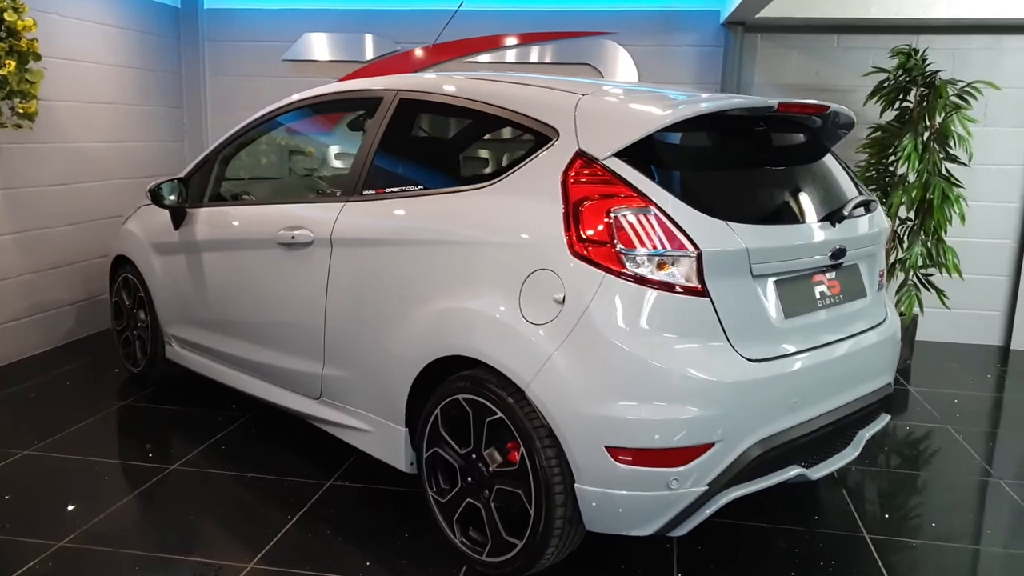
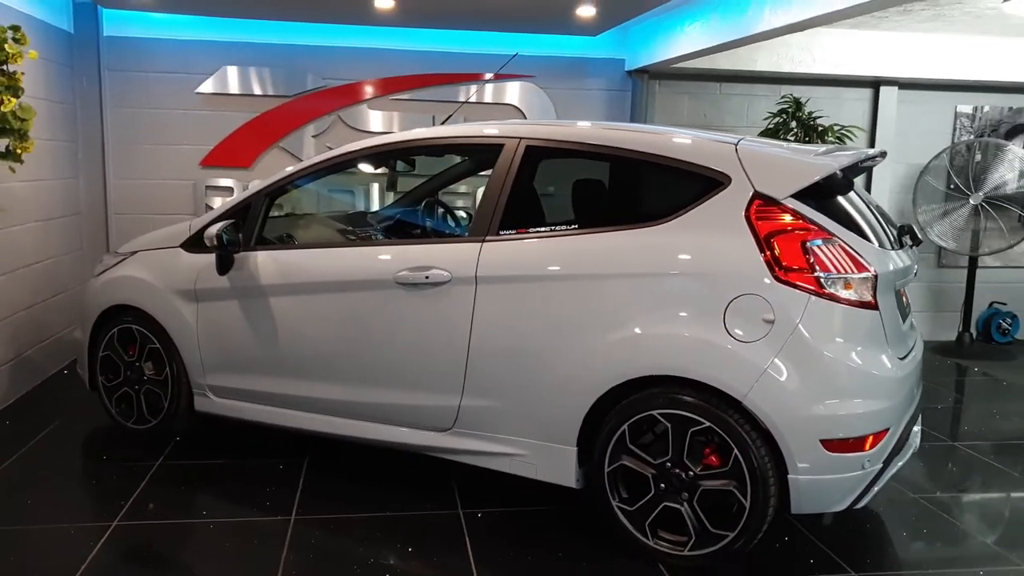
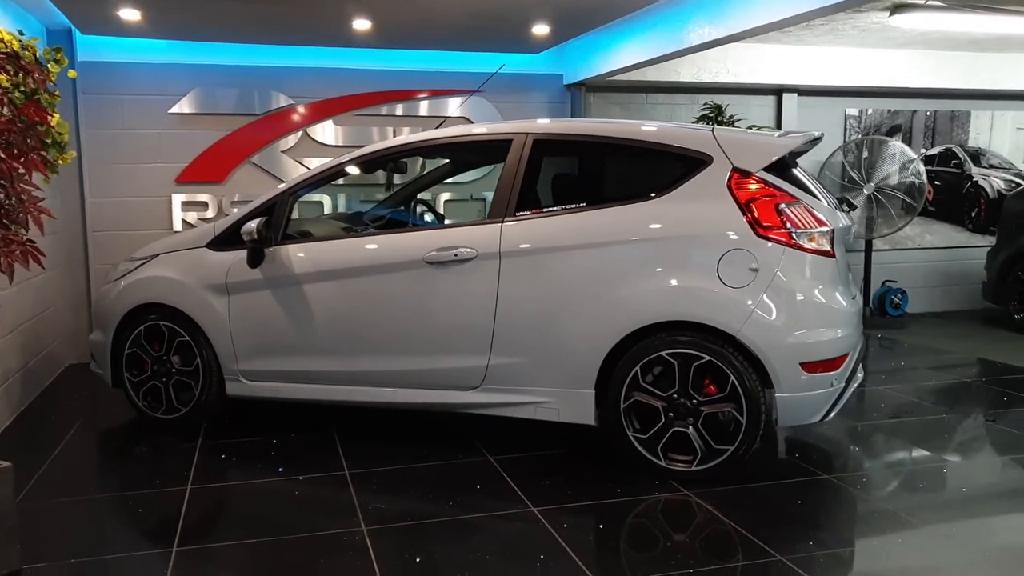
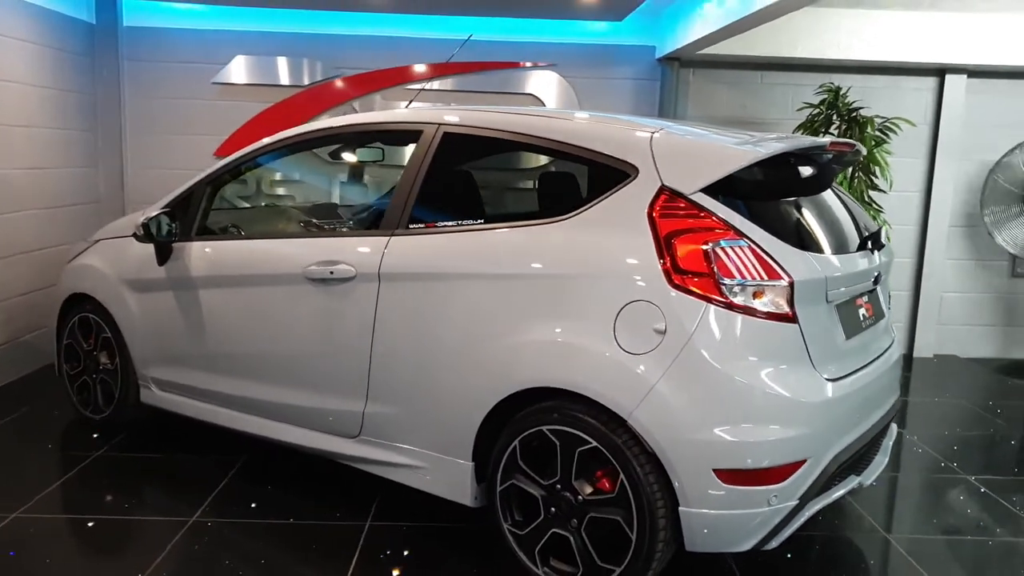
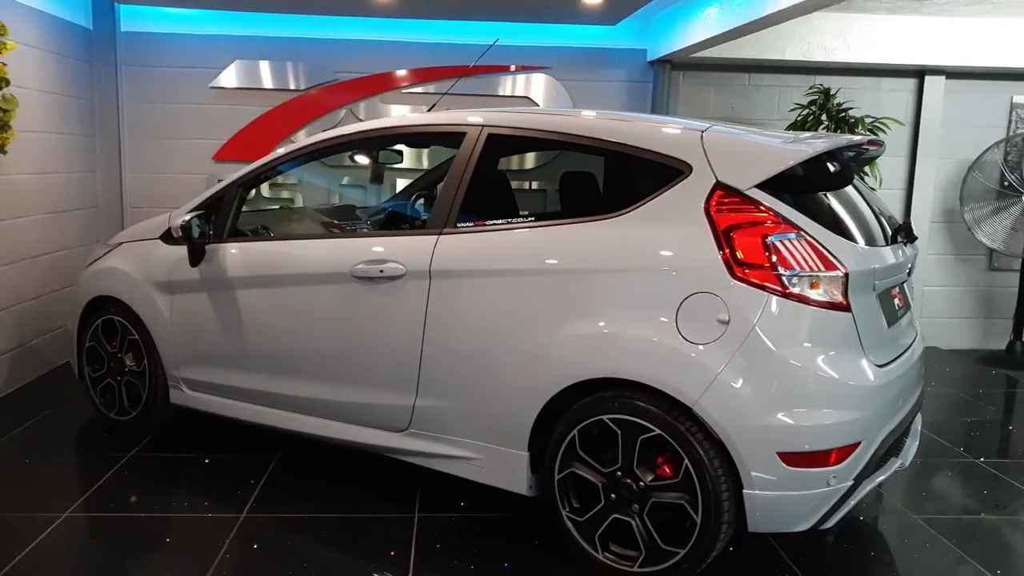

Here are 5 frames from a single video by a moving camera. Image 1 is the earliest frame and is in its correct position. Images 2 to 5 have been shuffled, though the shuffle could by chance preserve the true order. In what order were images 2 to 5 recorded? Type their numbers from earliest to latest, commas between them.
4, 5, 2, 3
